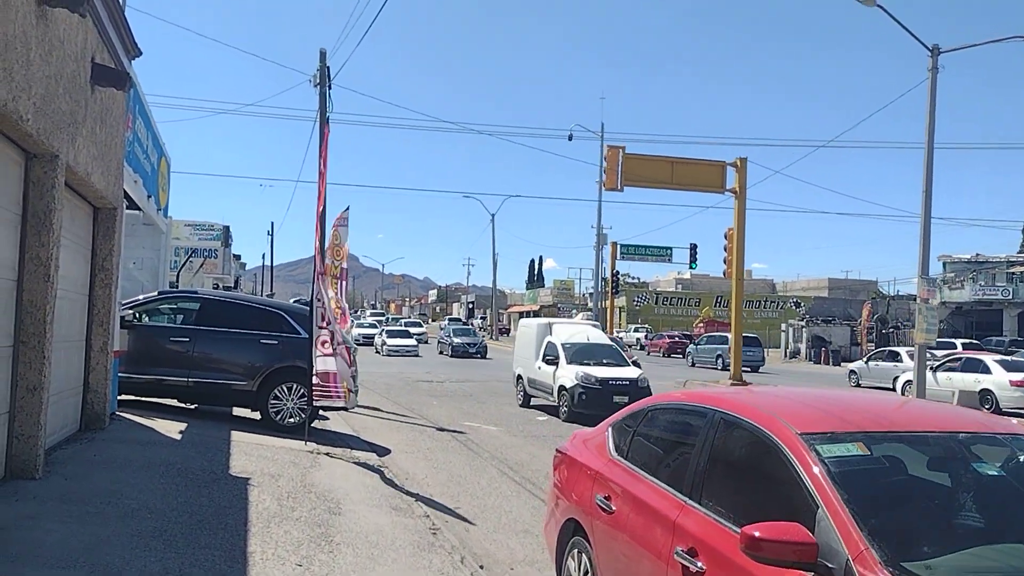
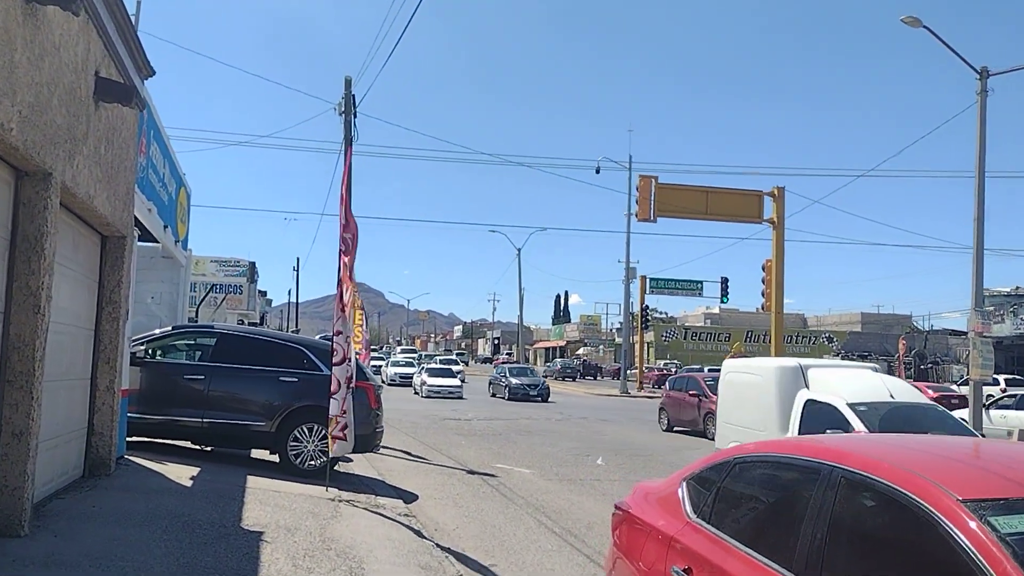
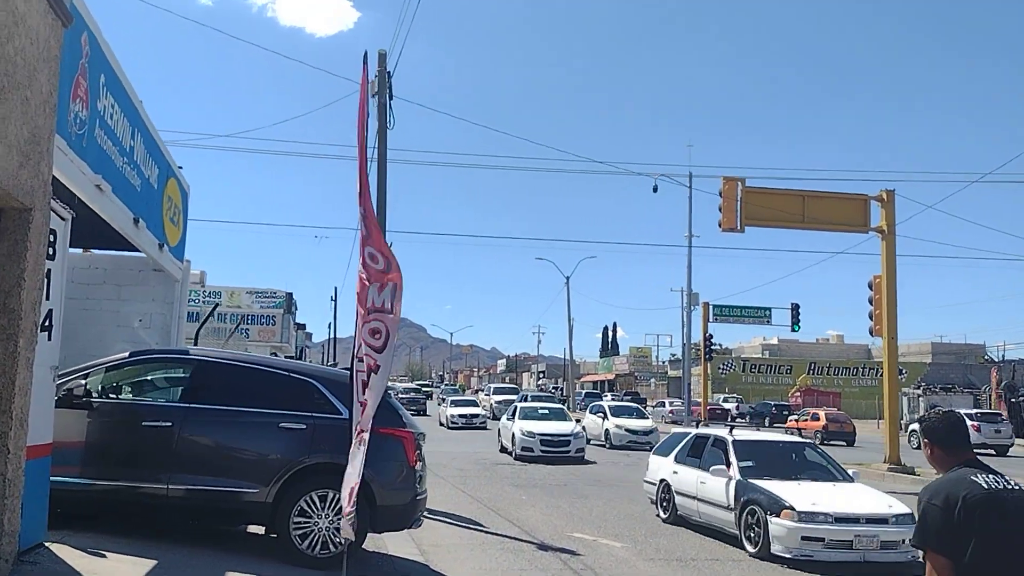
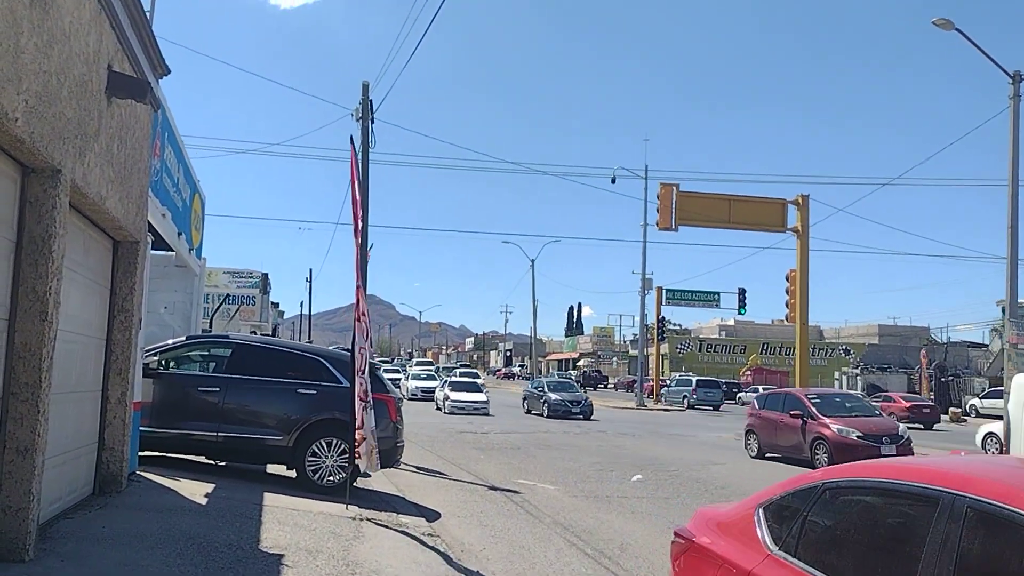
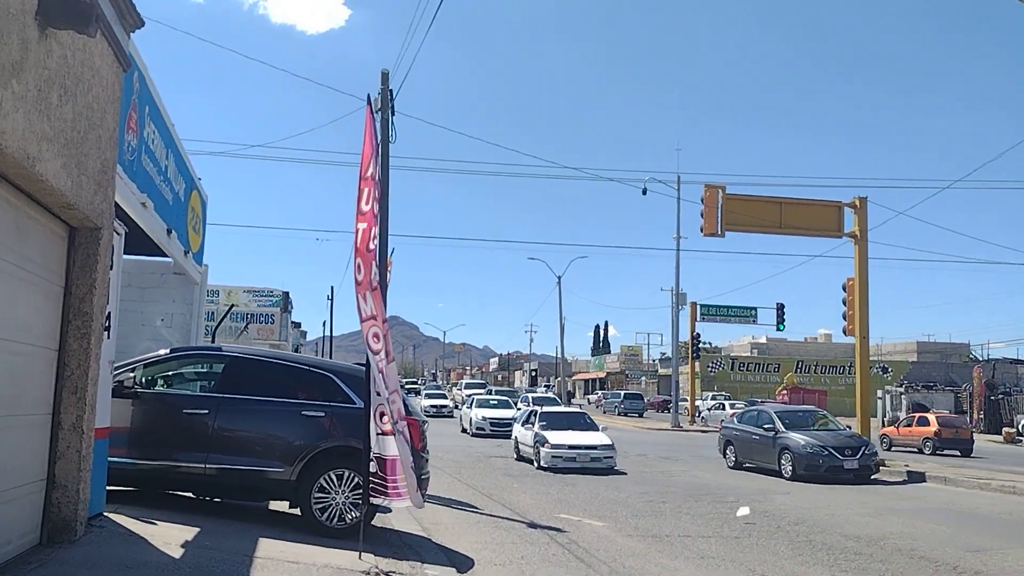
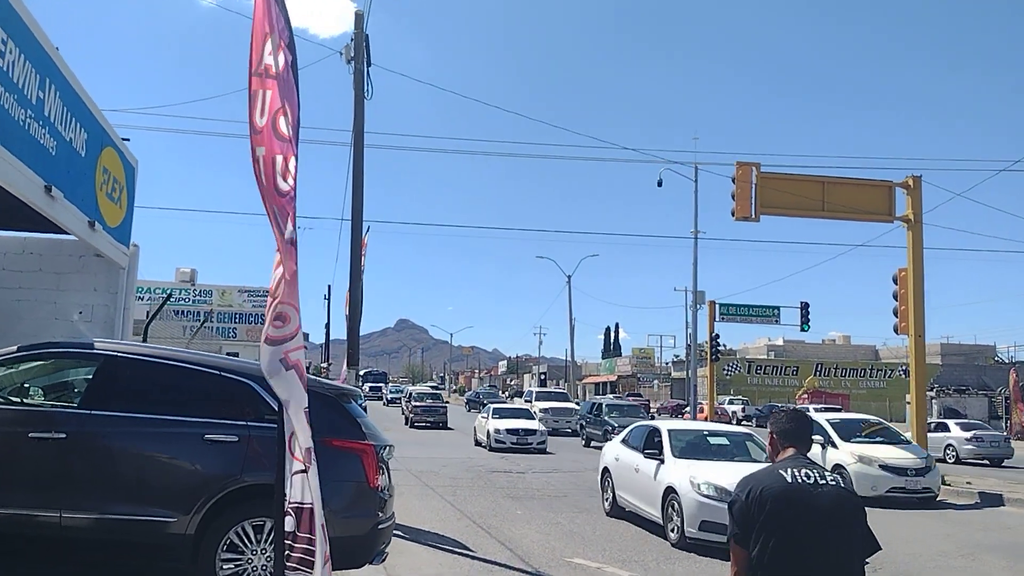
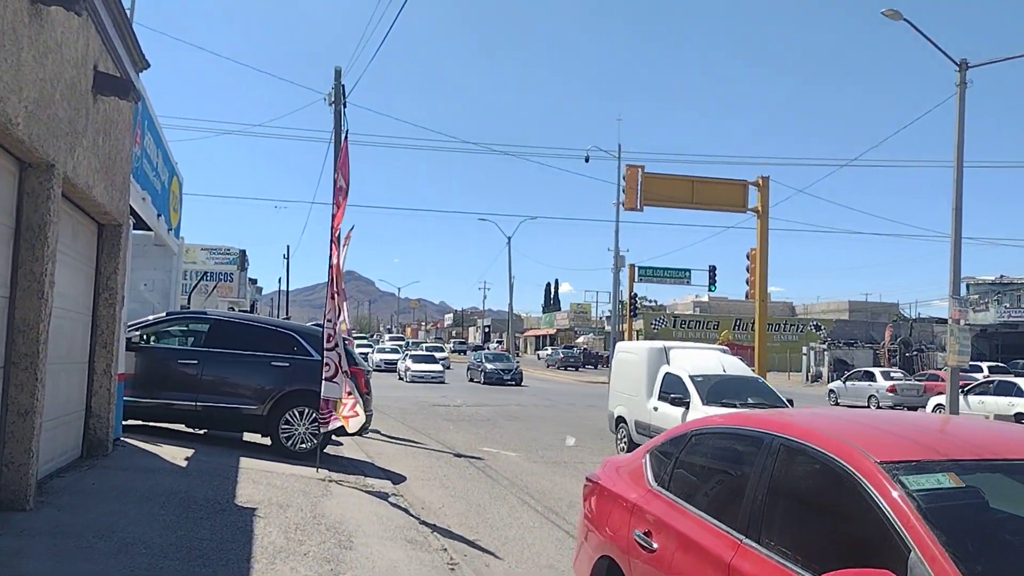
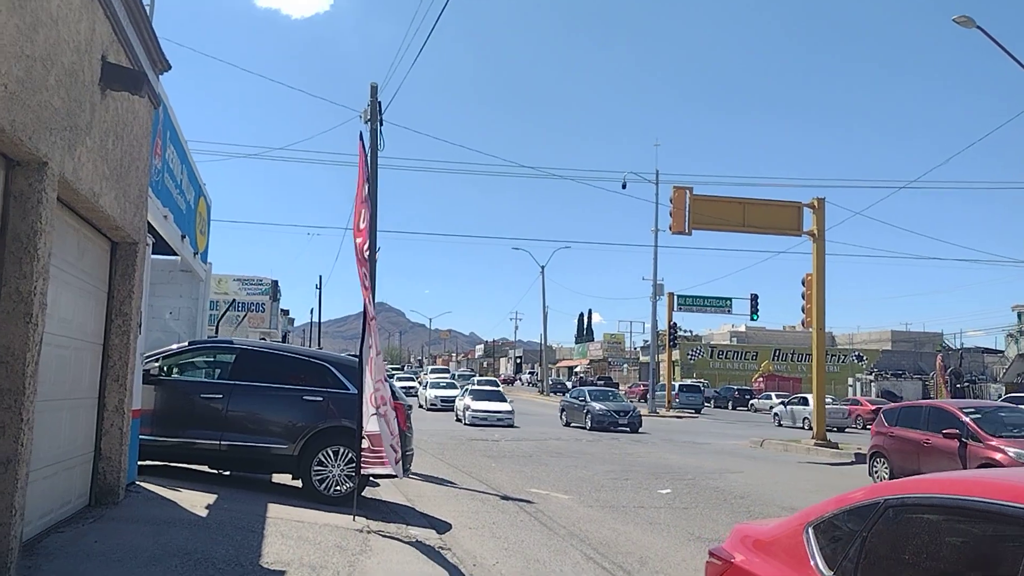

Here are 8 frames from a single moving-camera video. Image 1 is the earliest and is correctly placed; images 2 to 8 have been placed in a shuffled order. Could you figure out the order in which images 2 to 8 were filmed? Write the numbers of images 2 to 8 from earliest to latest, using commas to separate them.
7, 2, 4, 8, 5, 3, 6
